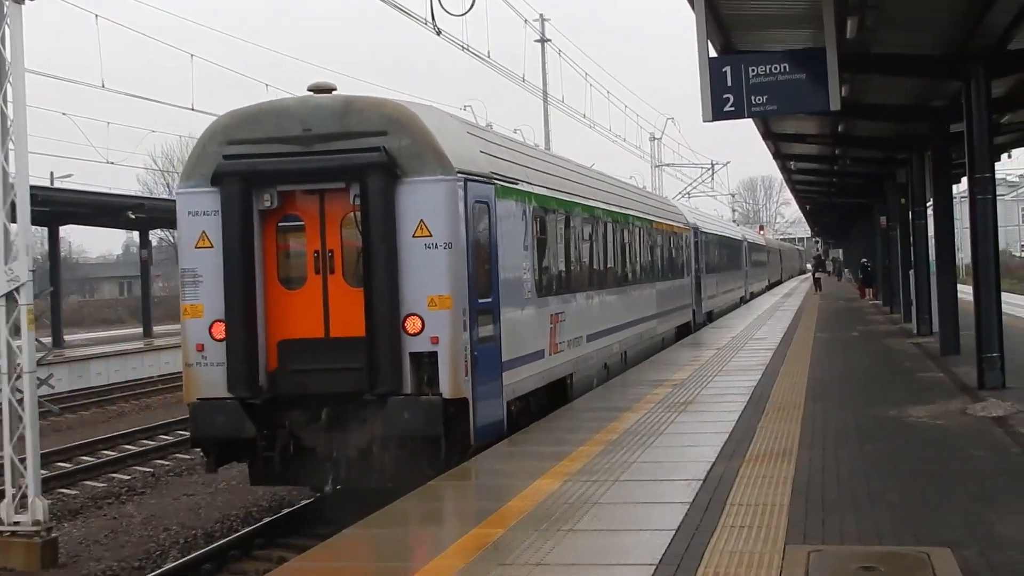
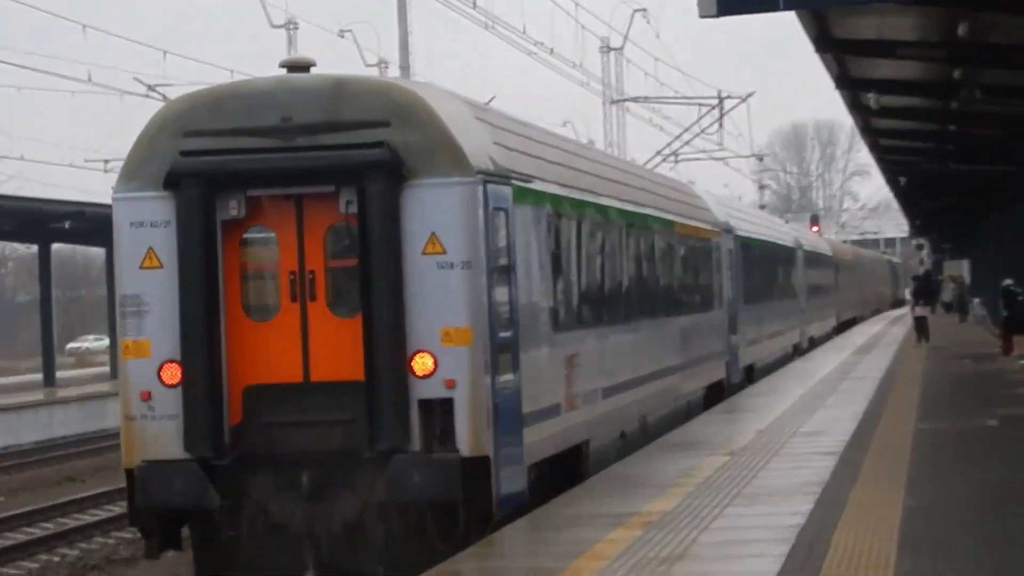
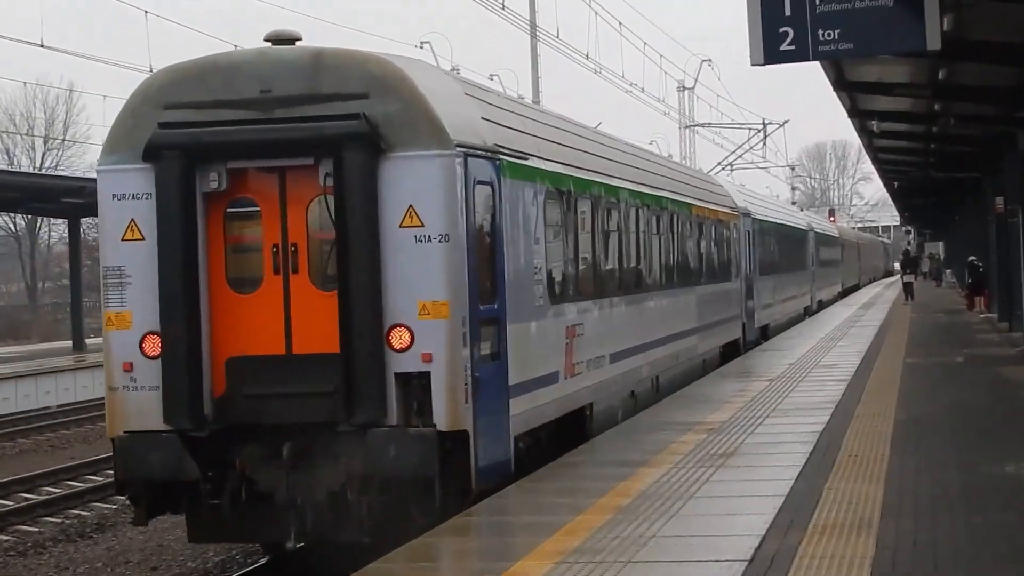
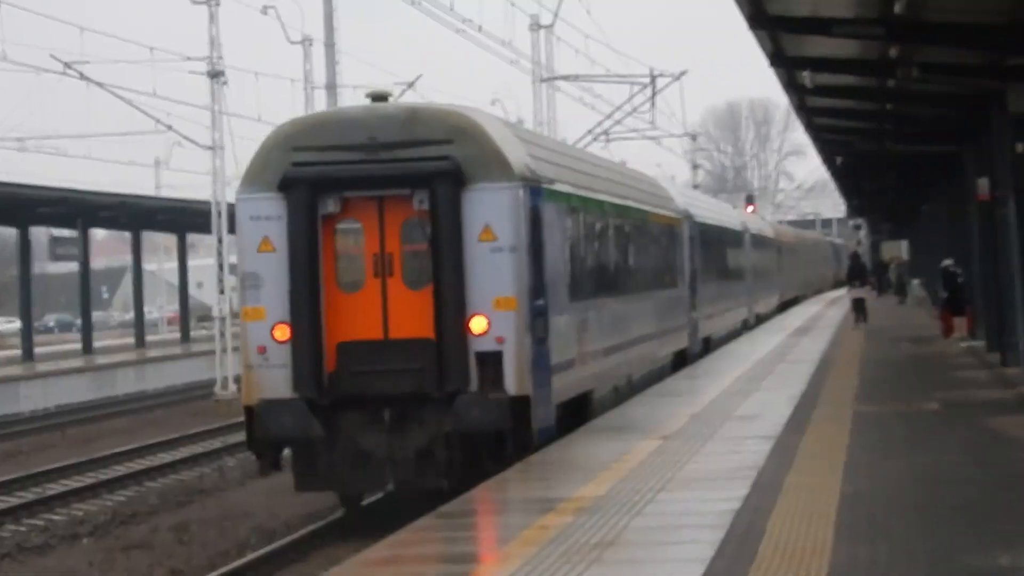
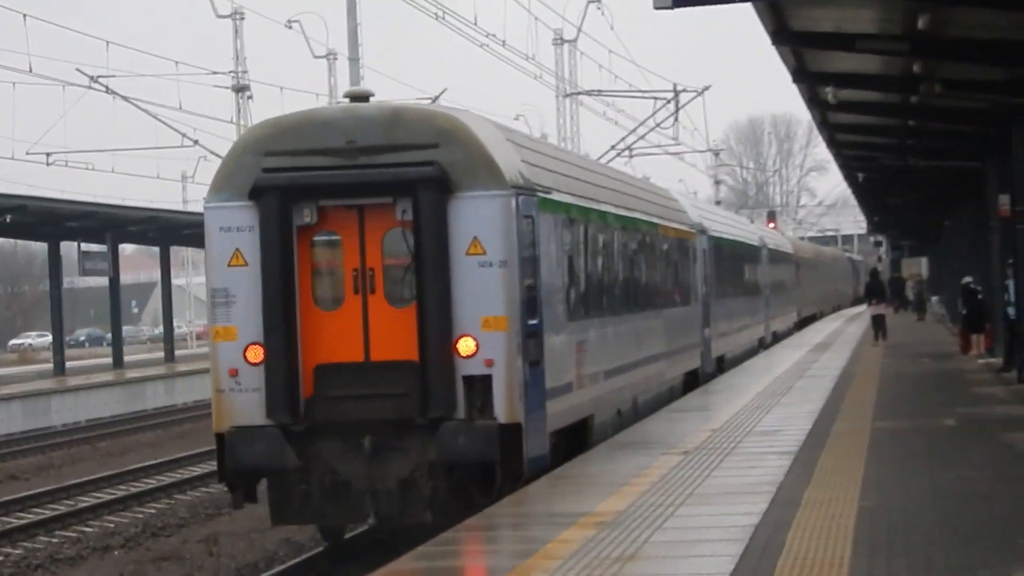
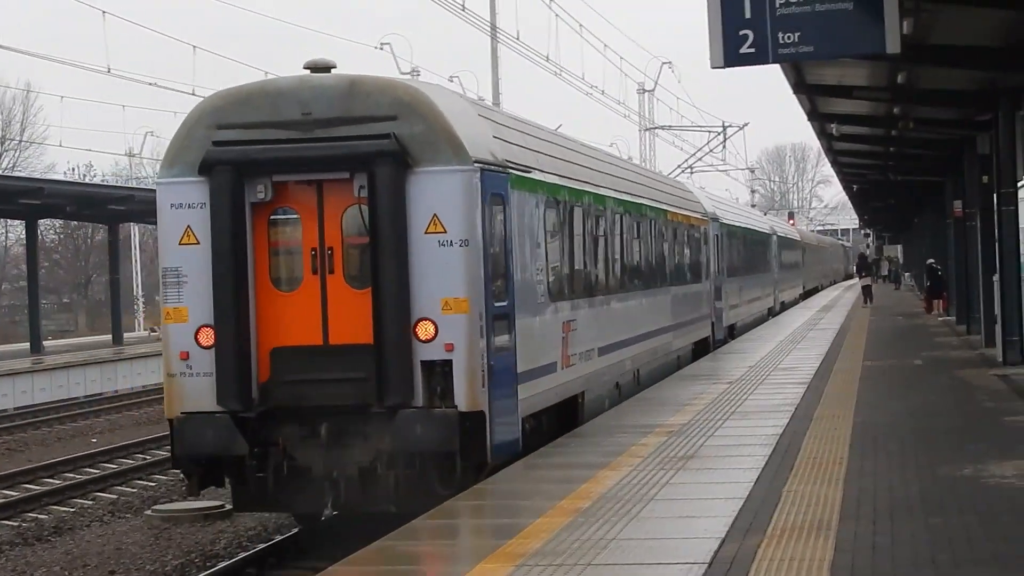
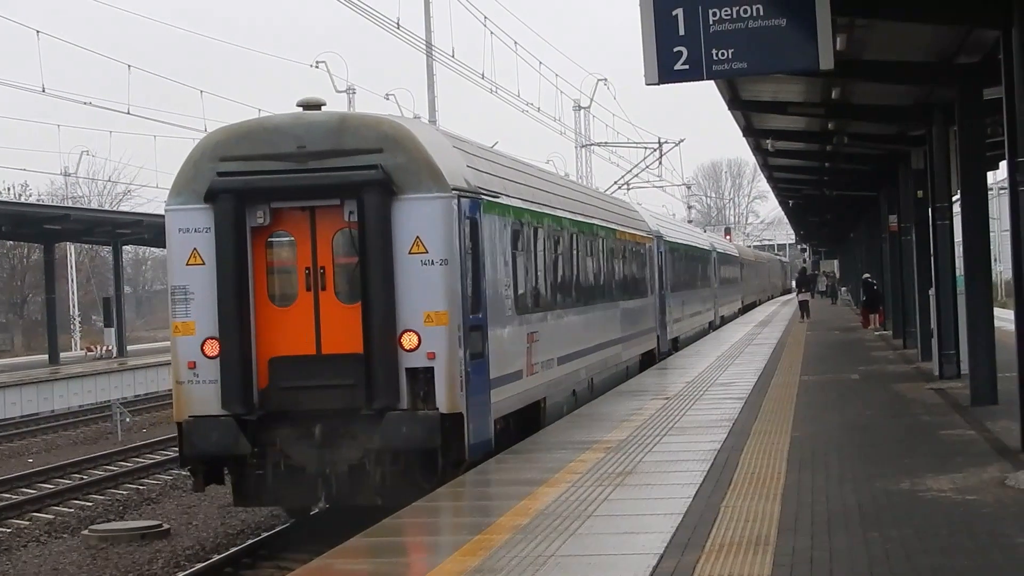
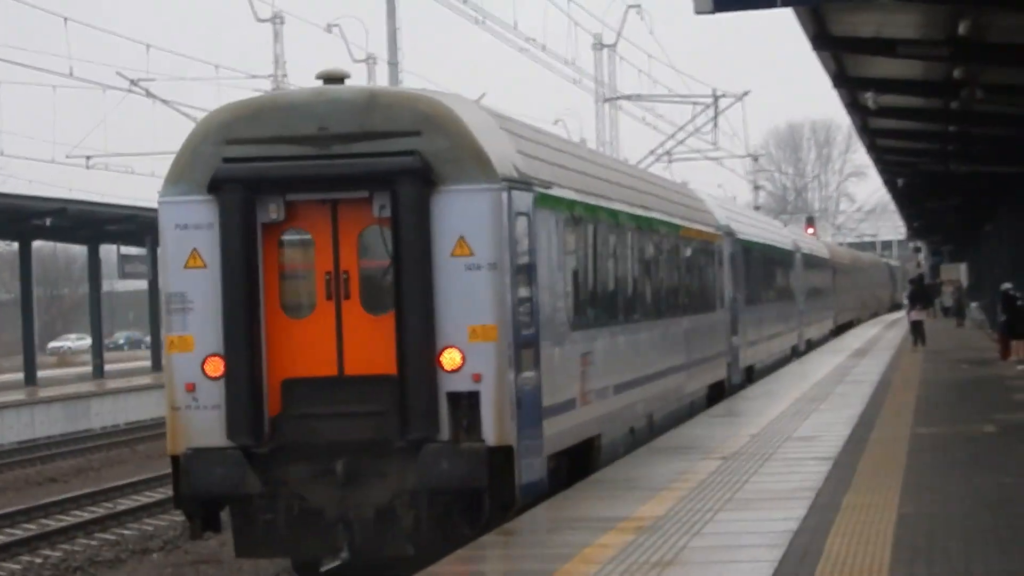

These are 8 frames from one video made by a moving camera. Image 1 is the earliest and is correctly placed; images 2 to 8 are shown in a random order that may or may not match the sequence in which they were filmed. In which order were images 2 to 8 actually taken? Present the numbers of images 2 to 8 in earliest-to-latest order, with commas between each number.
3, 6, 7, 2, 8, 5, 4
